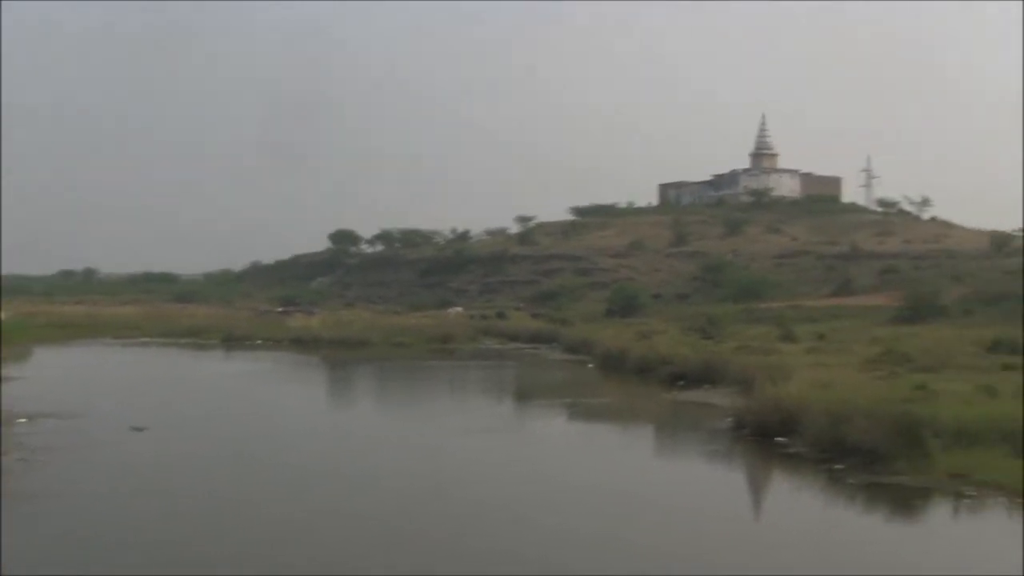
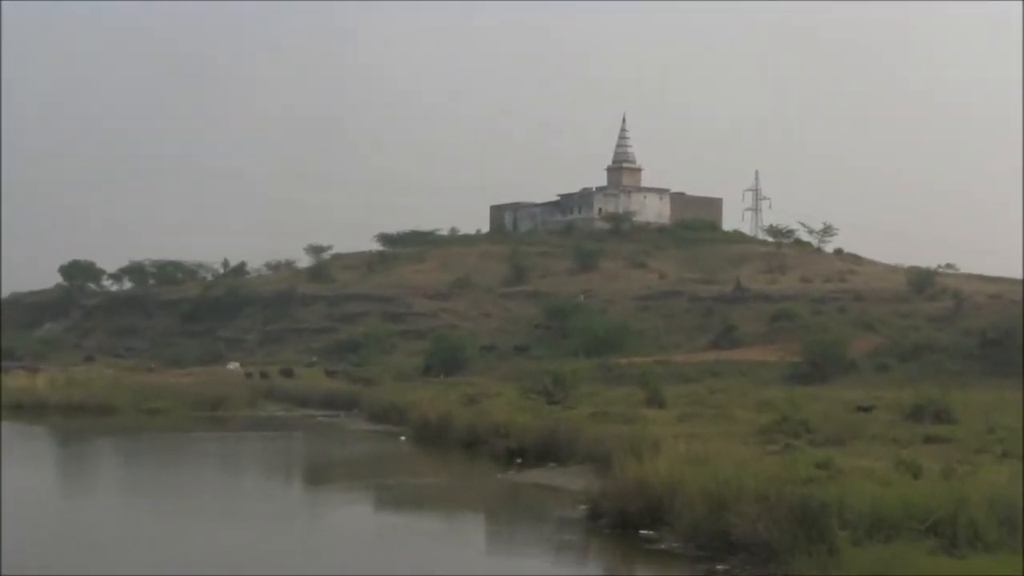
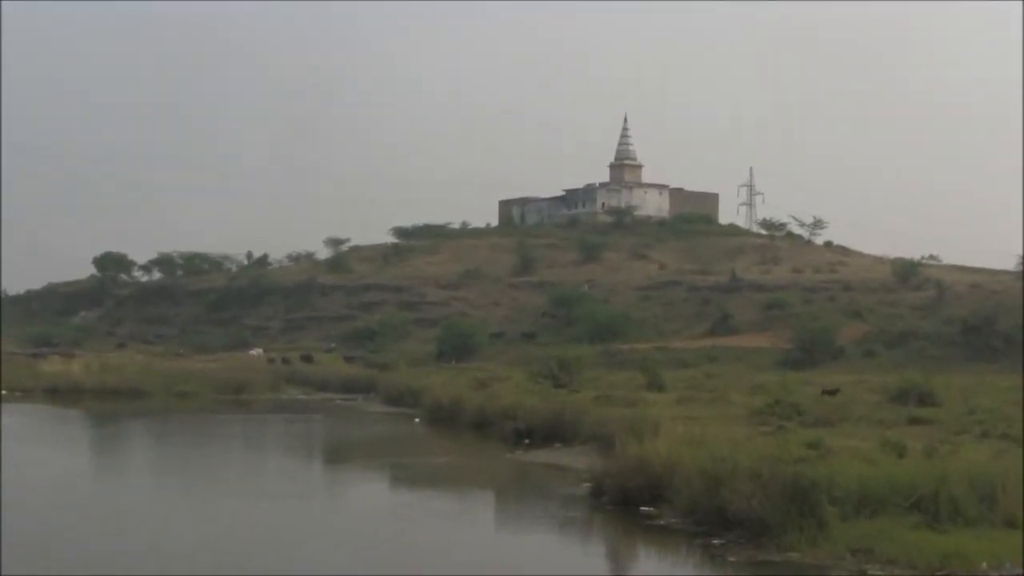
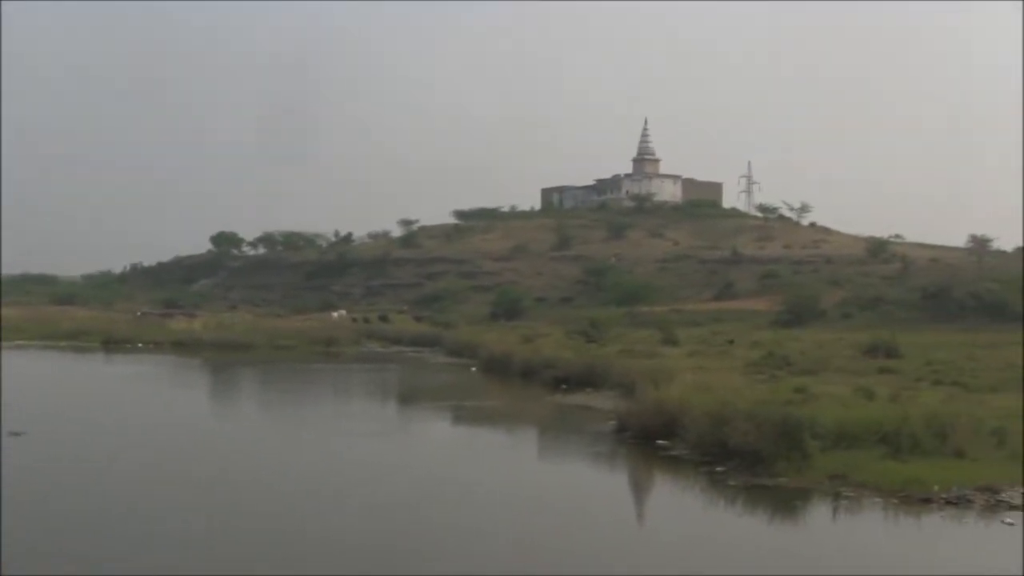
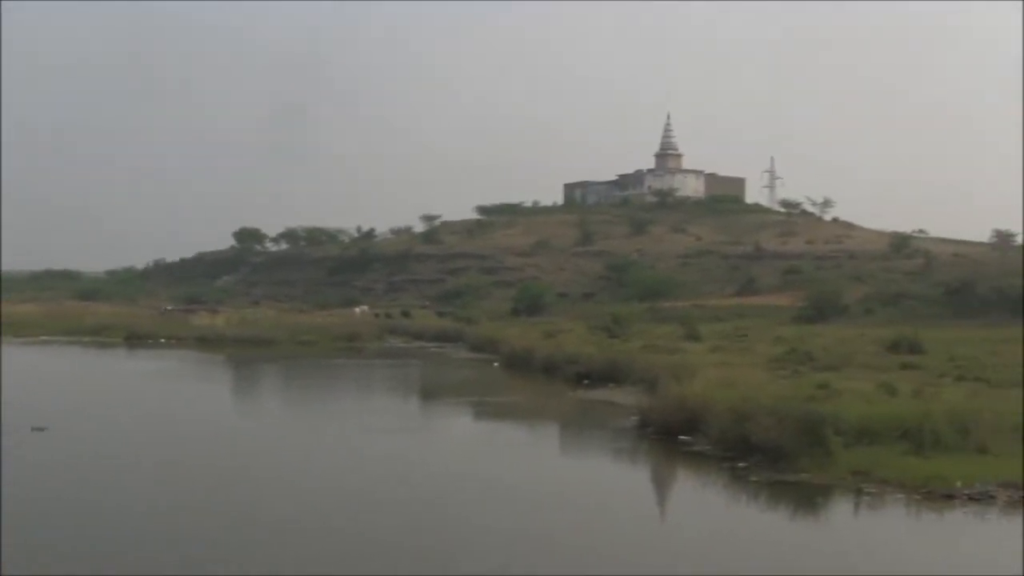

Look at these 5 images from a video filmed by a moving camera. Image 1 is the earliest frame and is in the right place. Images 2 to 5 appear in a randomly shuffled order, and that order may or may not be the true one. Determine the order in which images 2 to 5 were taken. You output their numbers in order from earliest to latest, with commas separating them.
5, 4, 3, 2
